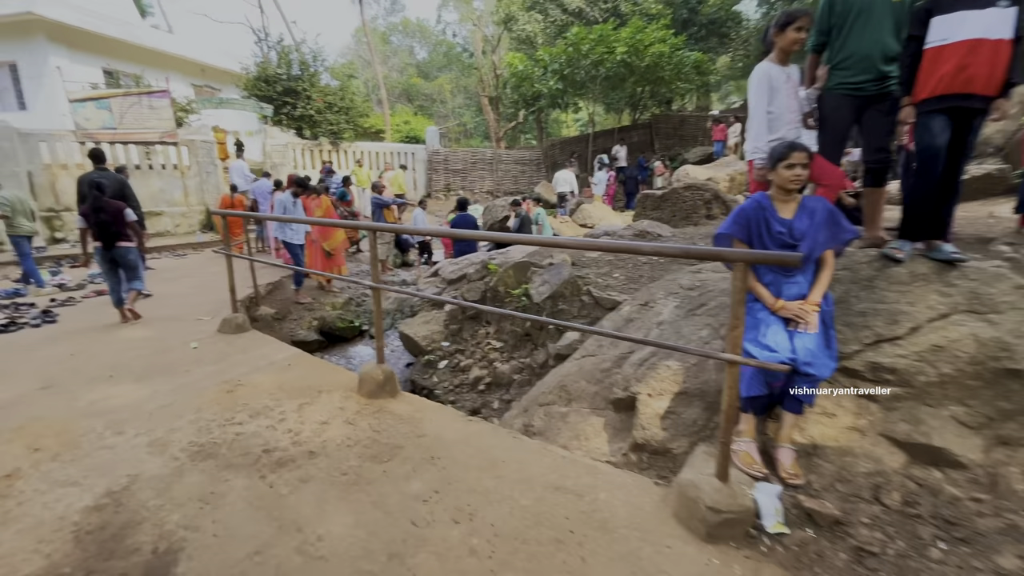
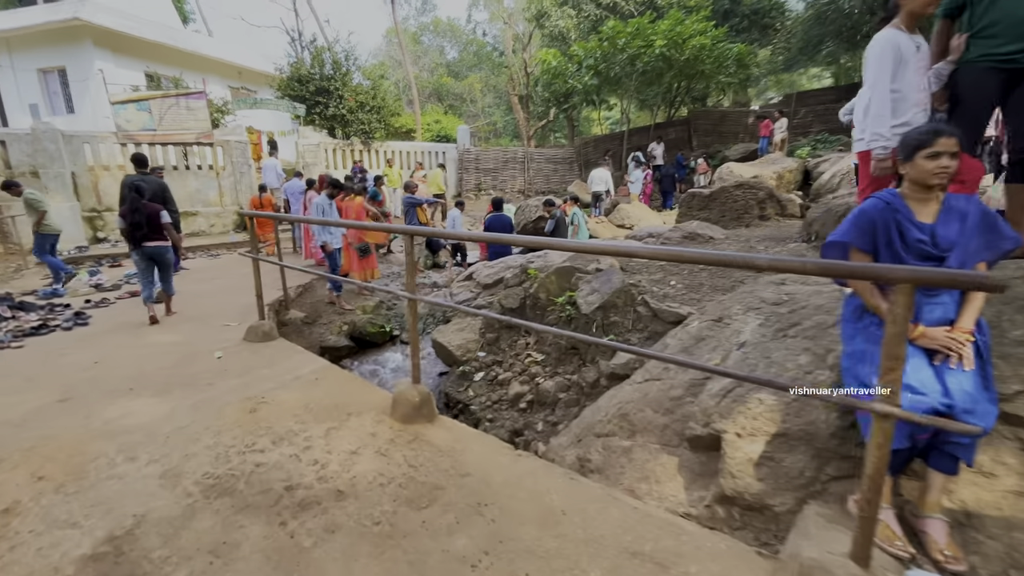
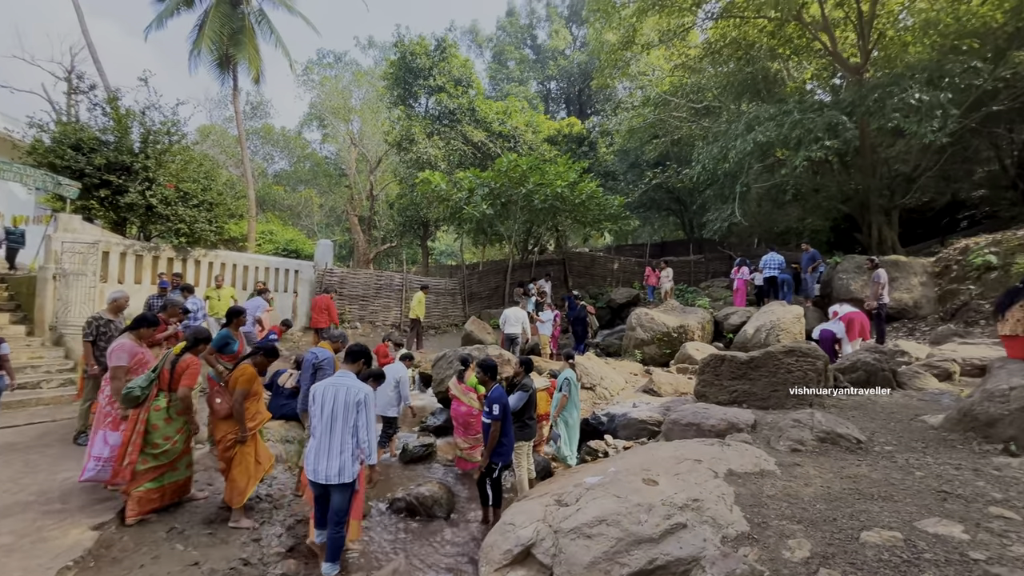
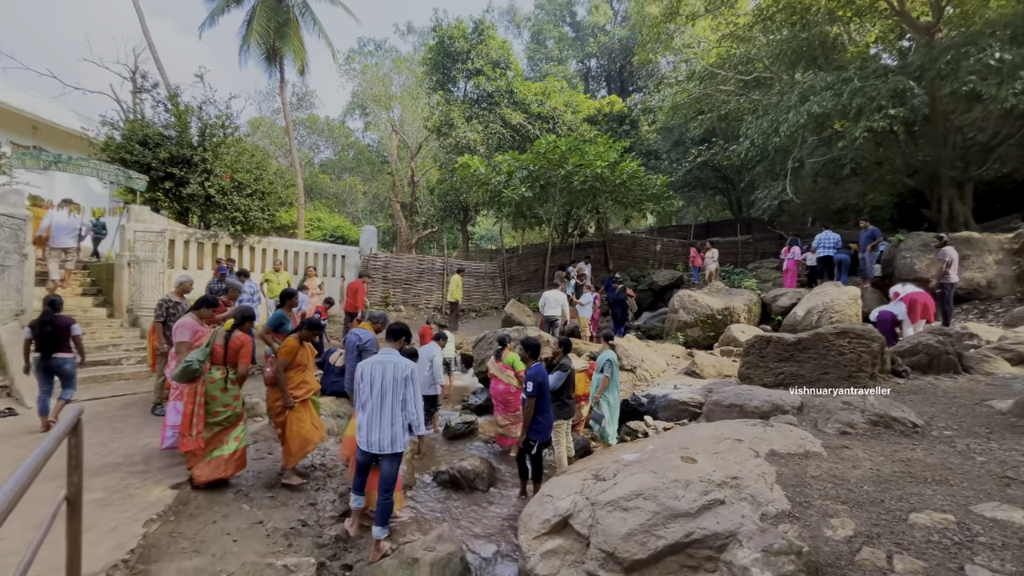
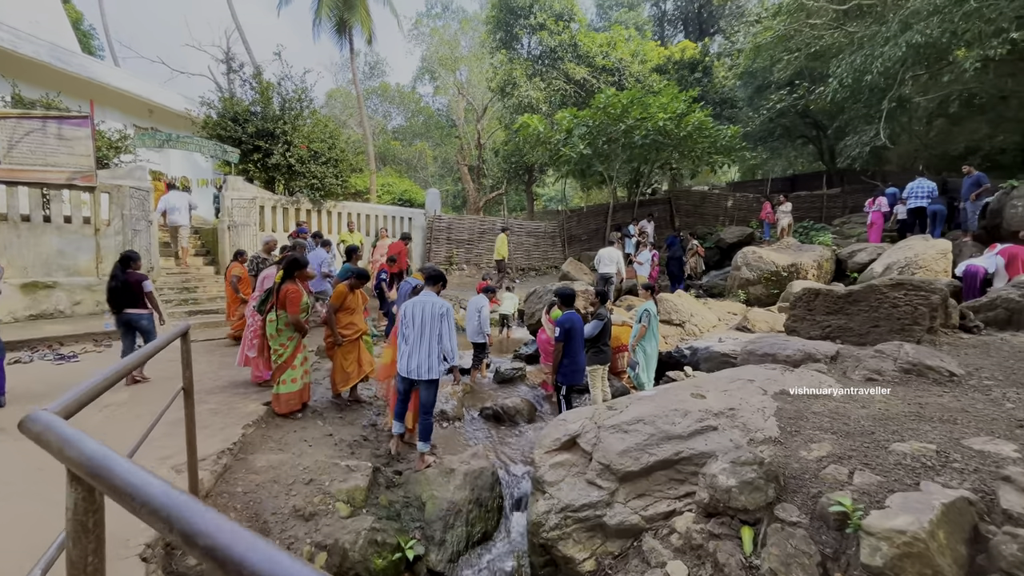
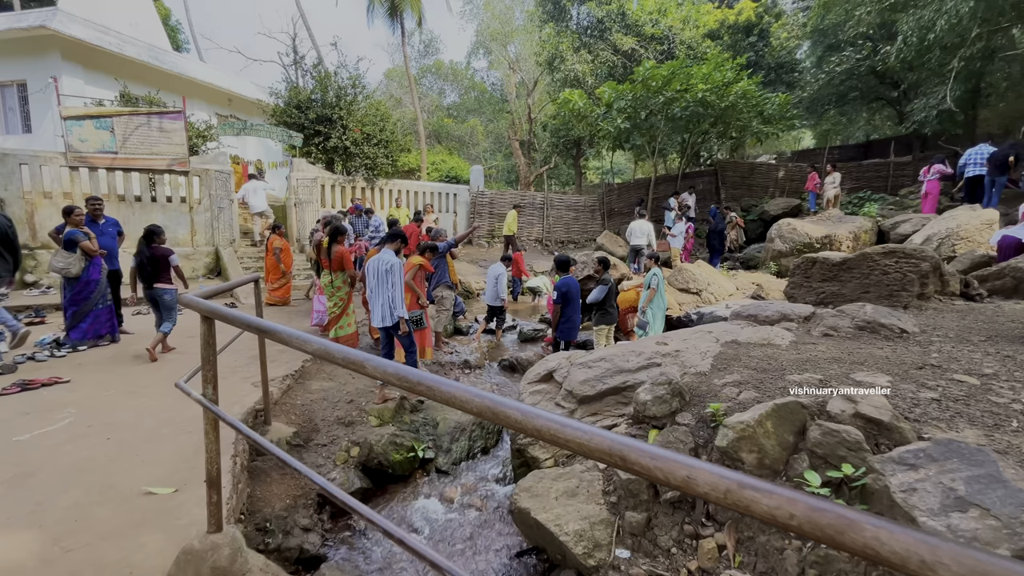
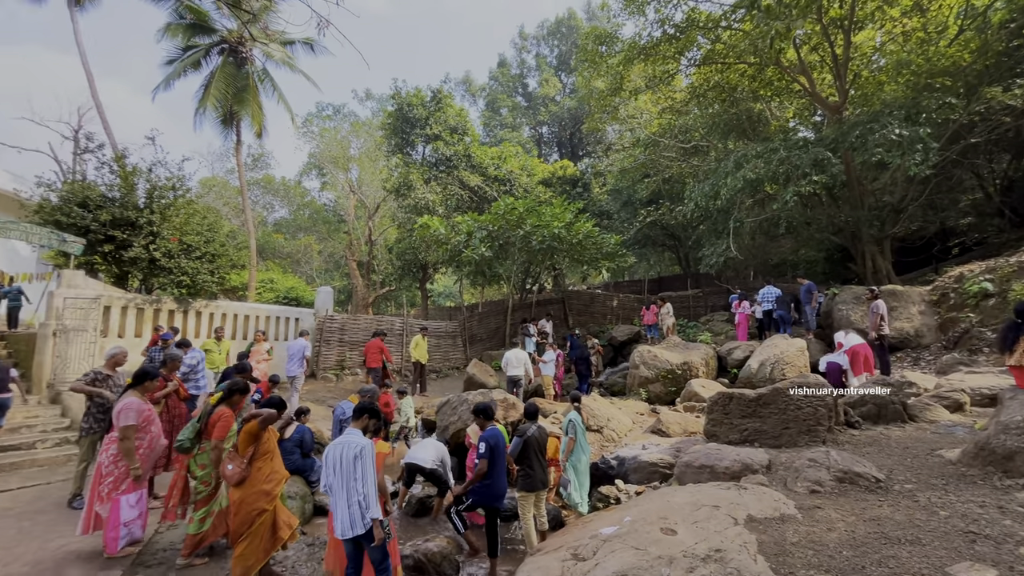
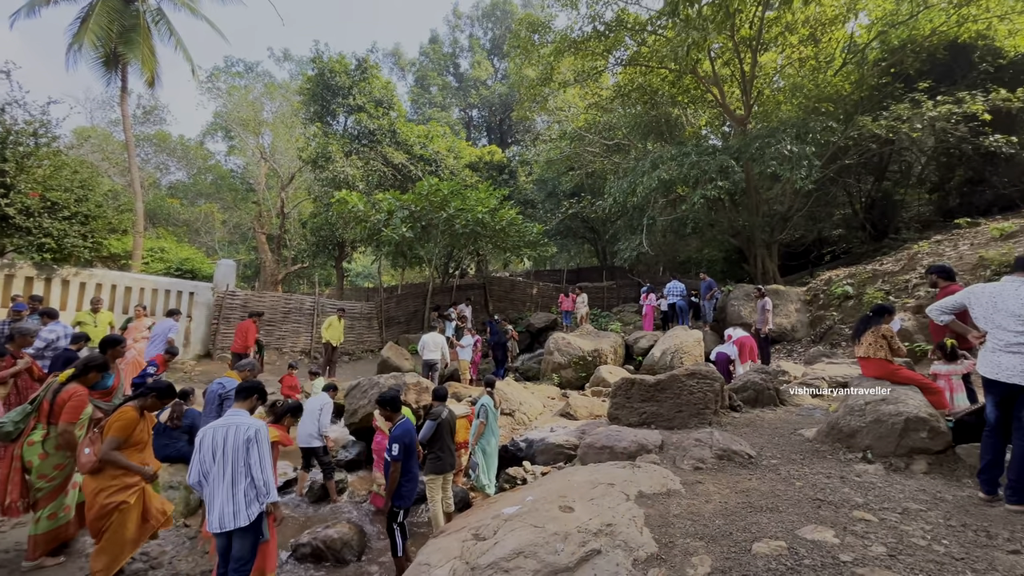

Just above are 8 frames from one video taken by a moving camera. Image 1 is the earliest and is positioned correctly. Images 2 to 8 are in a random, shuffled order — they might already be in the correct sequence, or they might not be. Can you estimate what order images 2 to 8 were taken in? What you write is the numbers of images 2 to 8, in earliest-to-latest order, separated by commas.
2, 6, 5, 4, 3, 8, 7
